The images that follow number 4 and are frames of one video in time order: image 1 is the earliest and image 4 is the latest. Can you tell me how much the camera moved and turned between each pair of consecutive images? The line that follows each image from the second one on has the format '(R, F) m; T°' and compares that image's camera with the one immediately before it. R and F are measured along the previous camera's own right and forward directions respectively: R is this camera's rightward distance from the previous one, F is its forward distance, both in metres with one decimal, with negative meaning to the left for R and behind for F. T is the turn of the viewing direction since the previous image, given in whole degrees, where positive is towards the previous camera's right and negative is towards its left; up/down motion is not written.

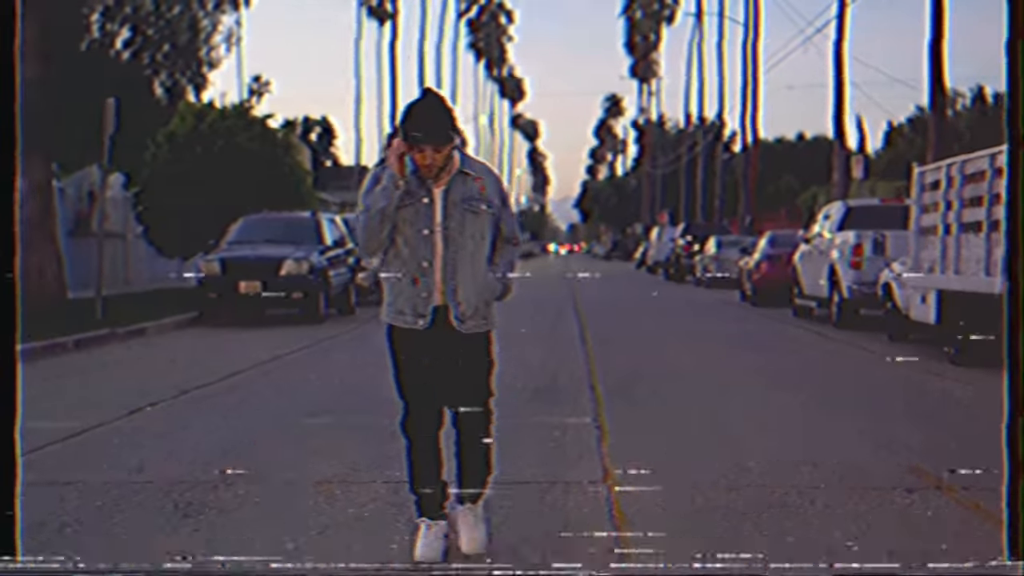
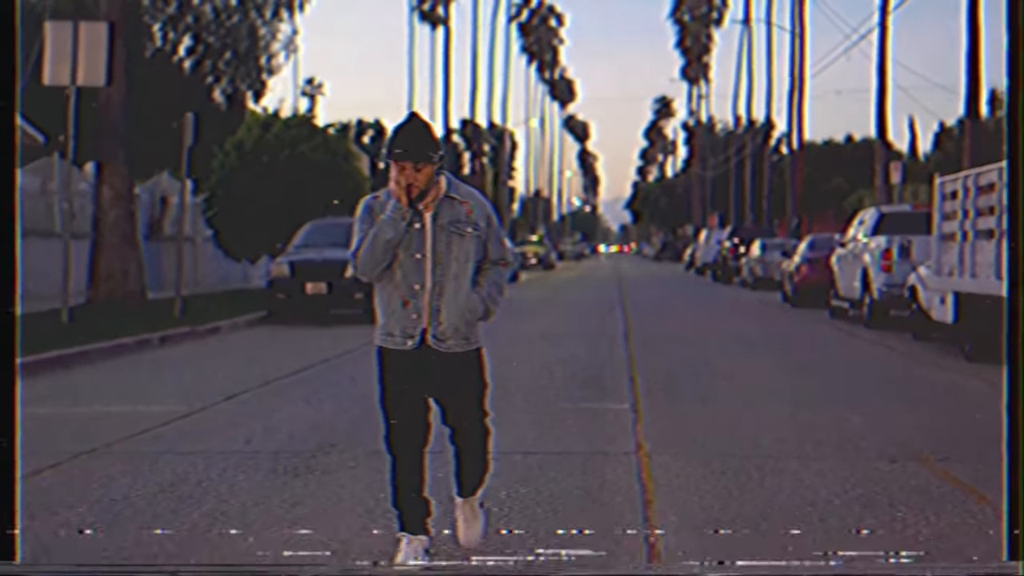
(0.0, -1.1) m; -2°
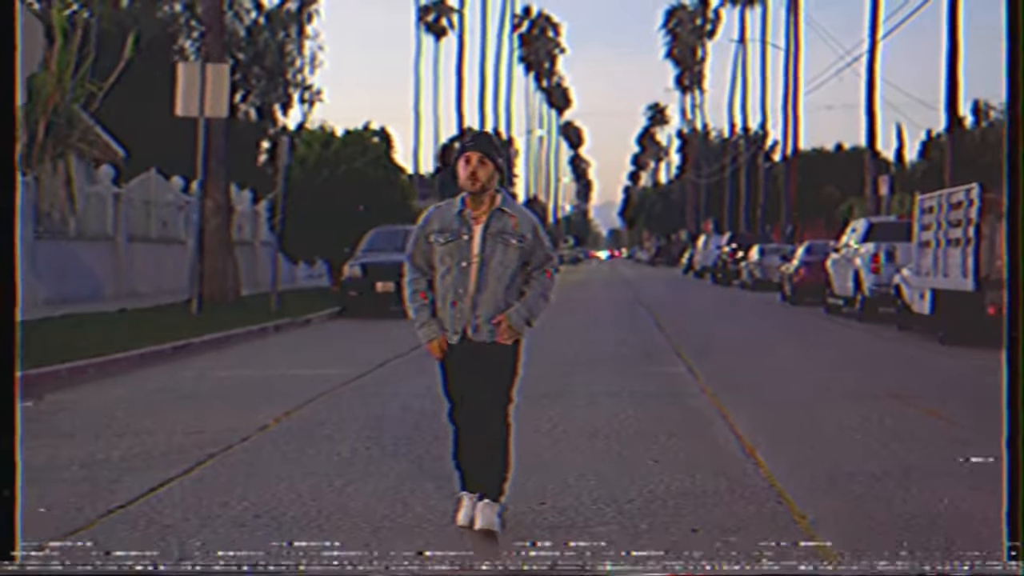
(-0.8, -2.9) m; 0°
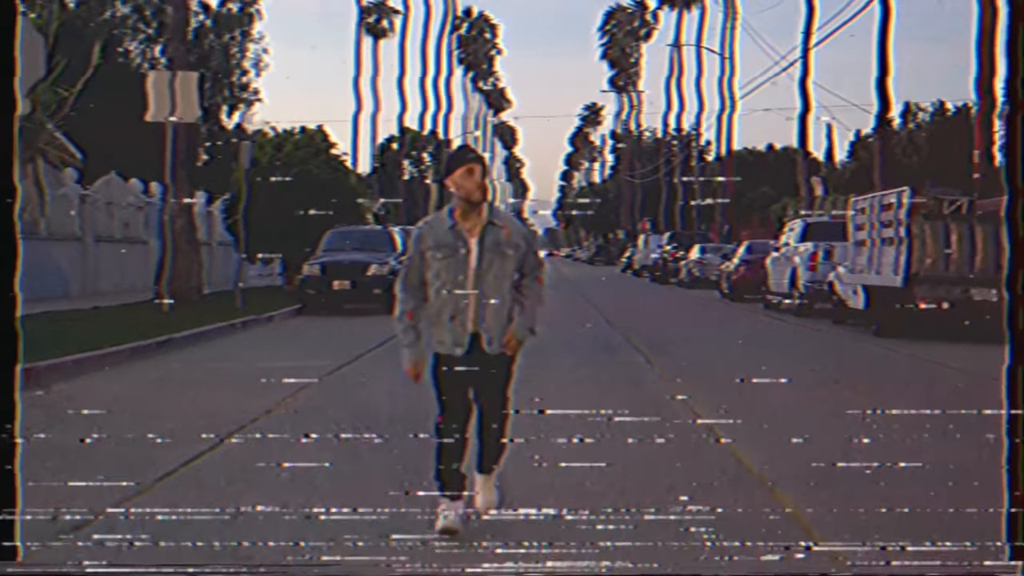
(-0.3, -0.8) m; +3°
